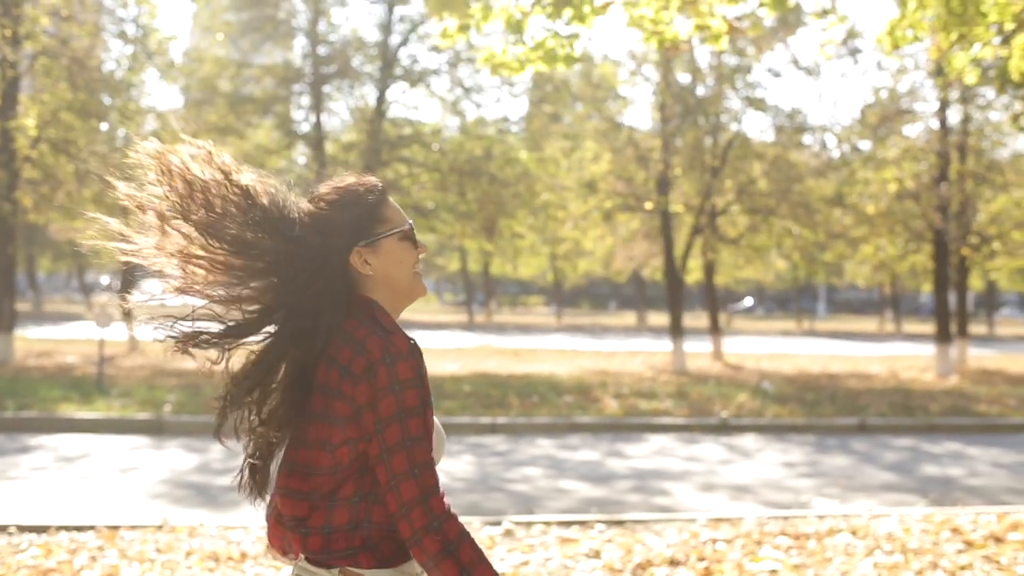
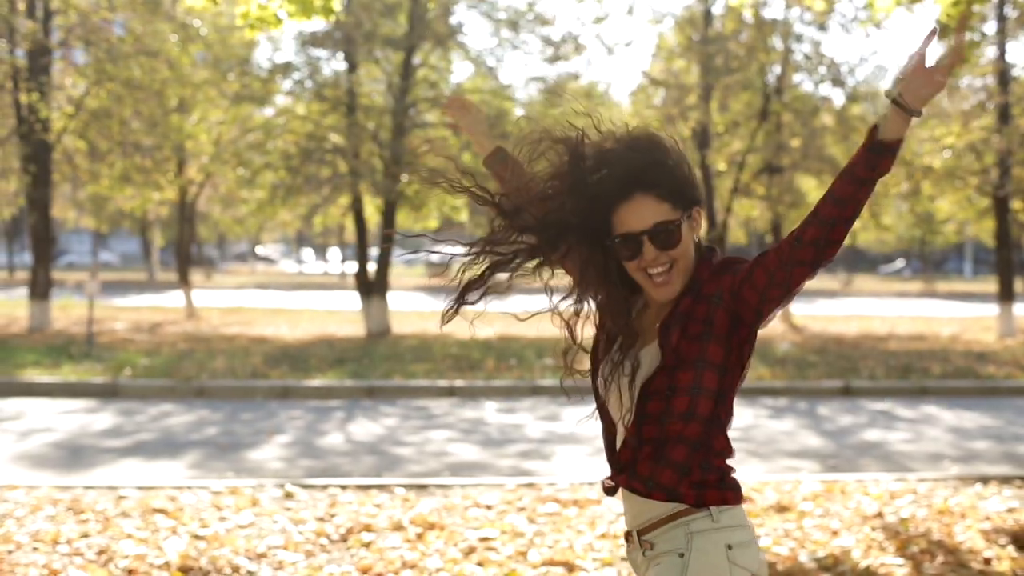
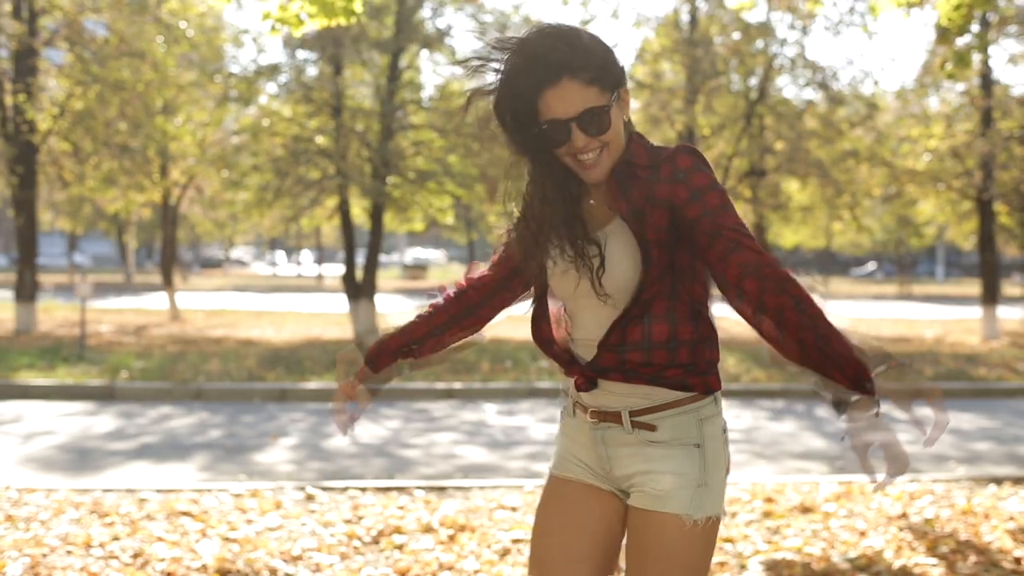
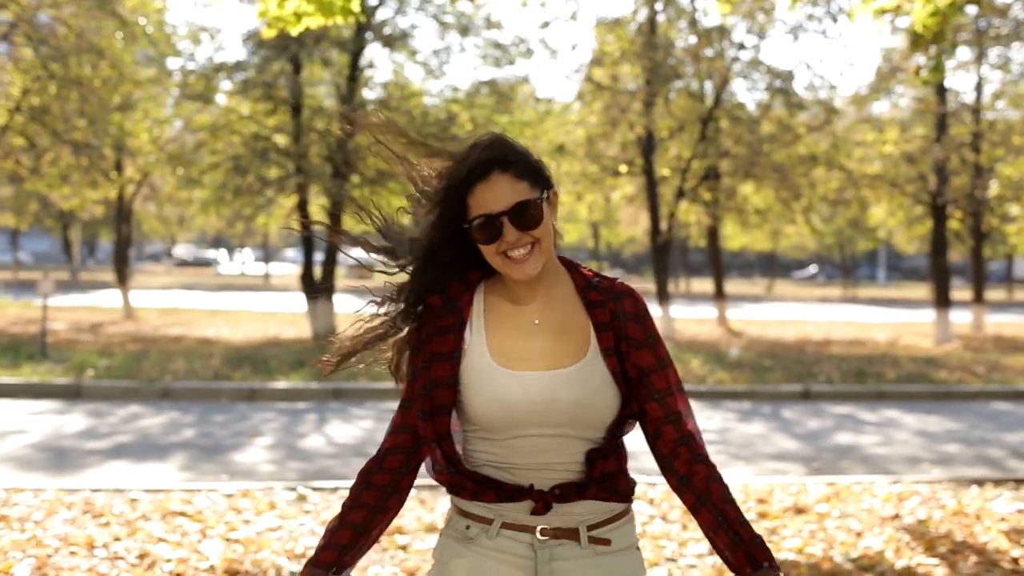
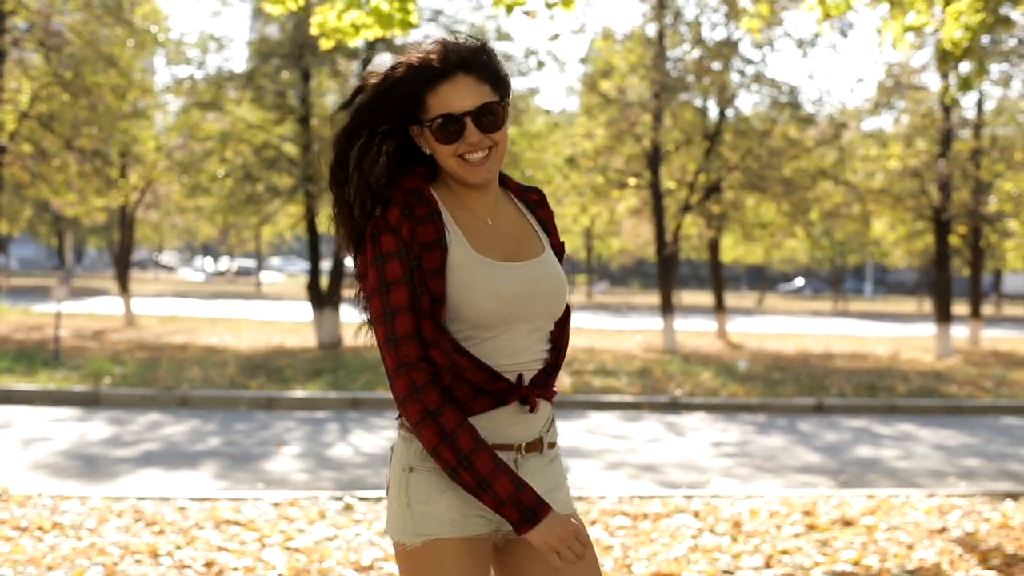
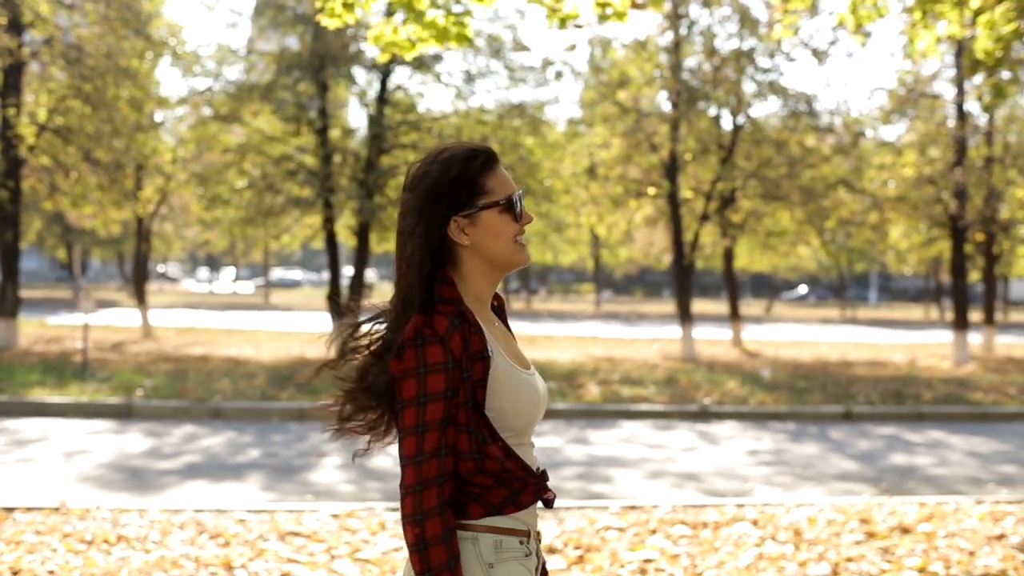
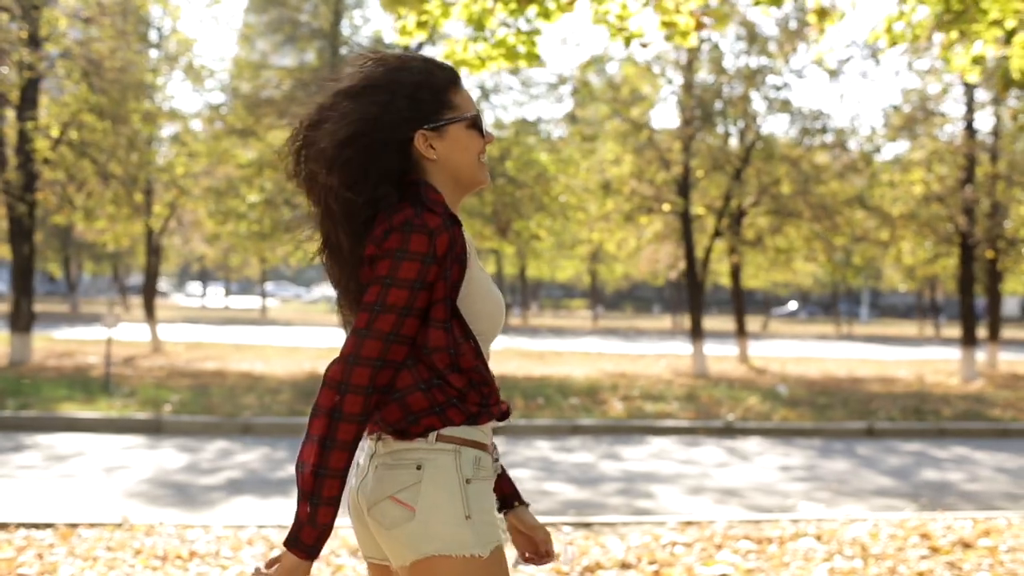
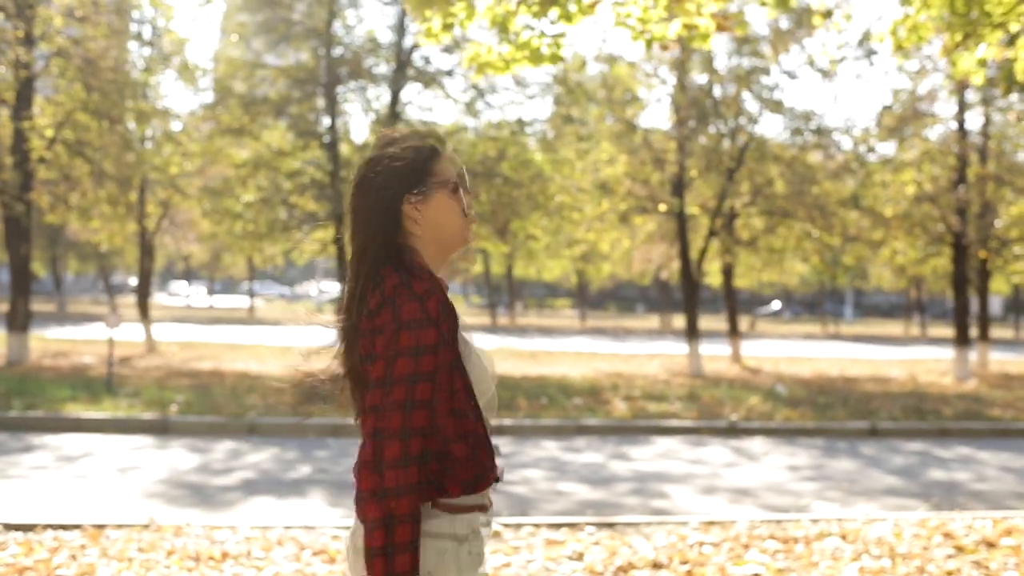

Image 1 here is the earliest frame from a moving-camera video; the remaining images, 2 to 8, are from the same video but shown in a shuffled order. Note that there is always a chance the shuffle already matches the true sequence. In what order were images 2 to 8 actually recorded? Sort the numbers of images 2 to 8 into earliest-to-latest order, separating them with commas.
8, 7, 6, 5, 4, 3, 2
